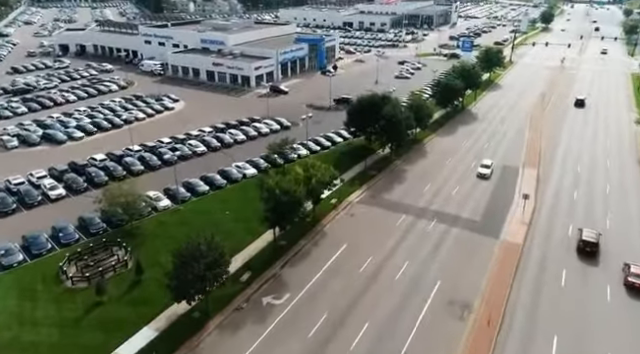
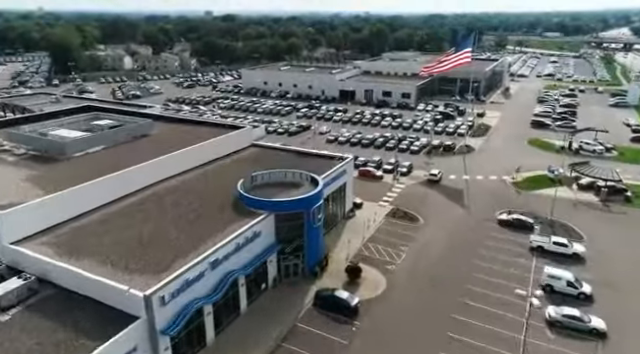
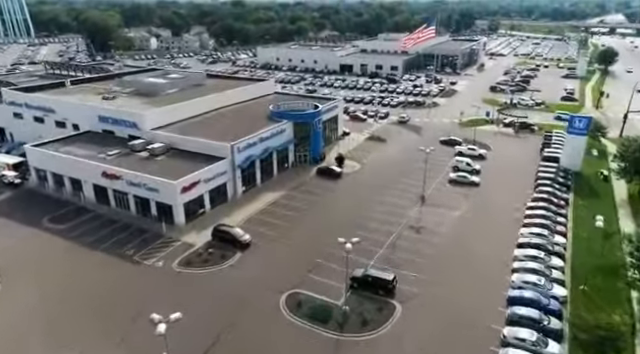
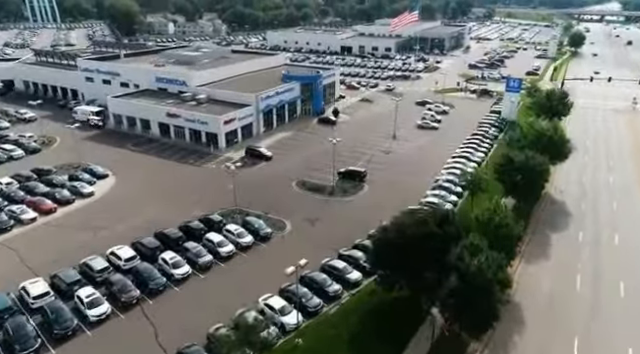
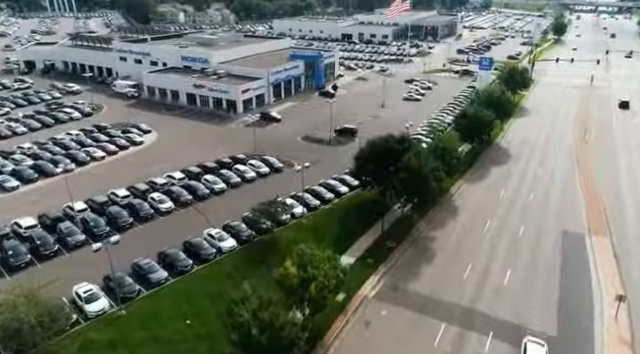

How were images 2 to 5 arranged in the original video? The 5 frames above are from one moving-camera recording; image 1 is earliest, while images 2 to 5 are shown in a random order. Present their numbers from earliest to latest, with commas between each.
5, 4, 3, 2
